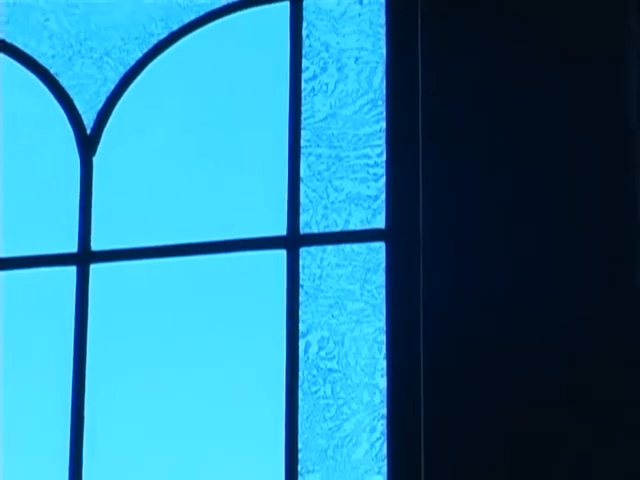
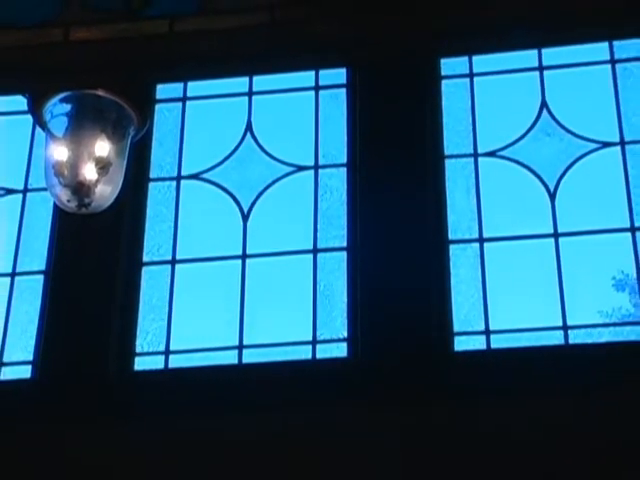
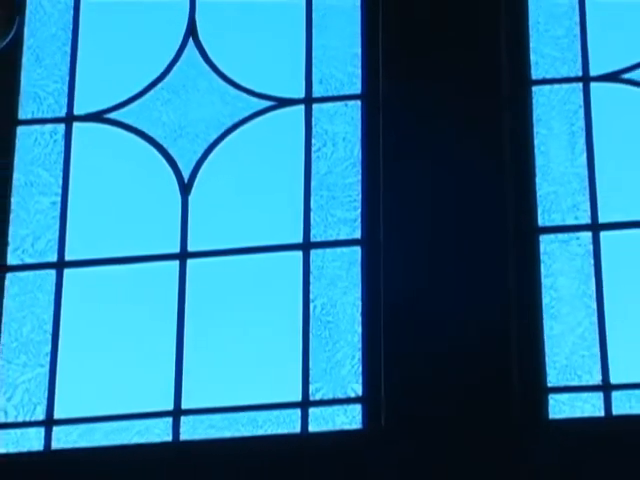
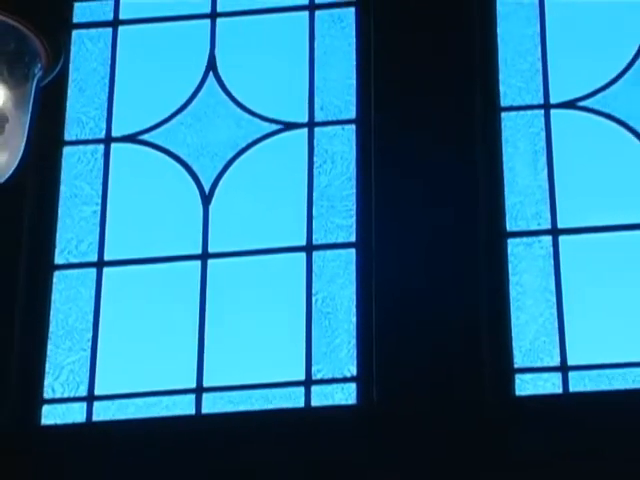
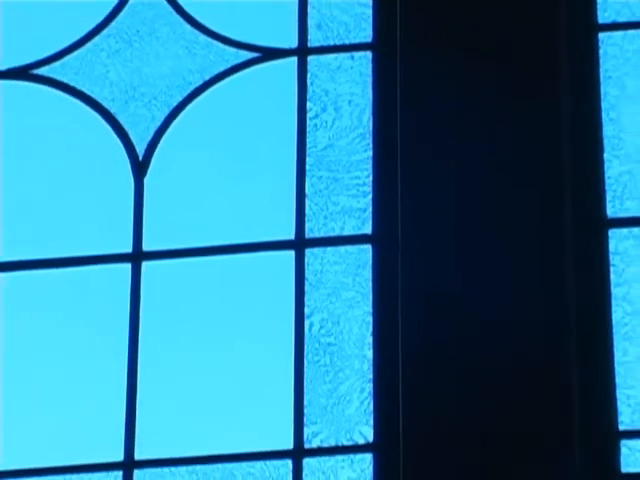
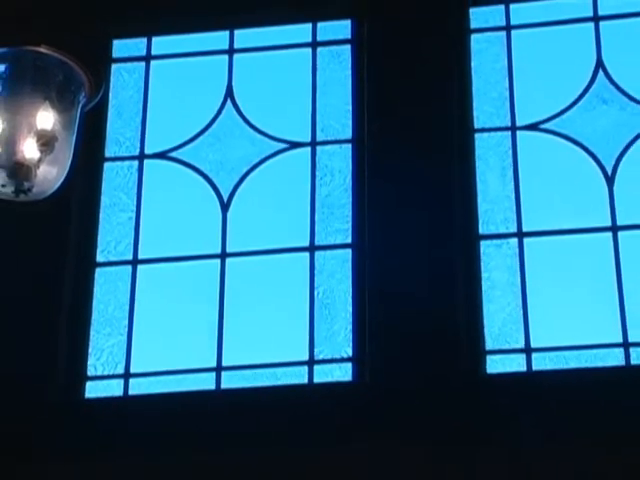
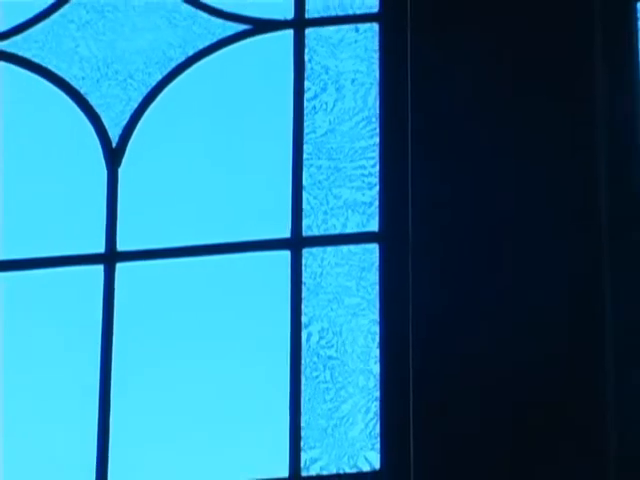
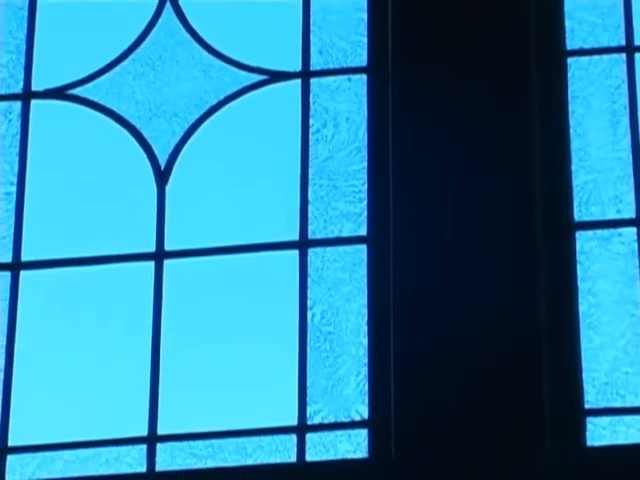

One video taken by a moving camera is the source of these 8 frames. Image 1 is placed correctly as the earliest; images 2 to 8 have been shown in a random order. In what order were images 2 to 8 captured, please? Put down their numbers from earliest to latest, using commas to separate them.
7, 5, 8, 3, 4, 6, 2
